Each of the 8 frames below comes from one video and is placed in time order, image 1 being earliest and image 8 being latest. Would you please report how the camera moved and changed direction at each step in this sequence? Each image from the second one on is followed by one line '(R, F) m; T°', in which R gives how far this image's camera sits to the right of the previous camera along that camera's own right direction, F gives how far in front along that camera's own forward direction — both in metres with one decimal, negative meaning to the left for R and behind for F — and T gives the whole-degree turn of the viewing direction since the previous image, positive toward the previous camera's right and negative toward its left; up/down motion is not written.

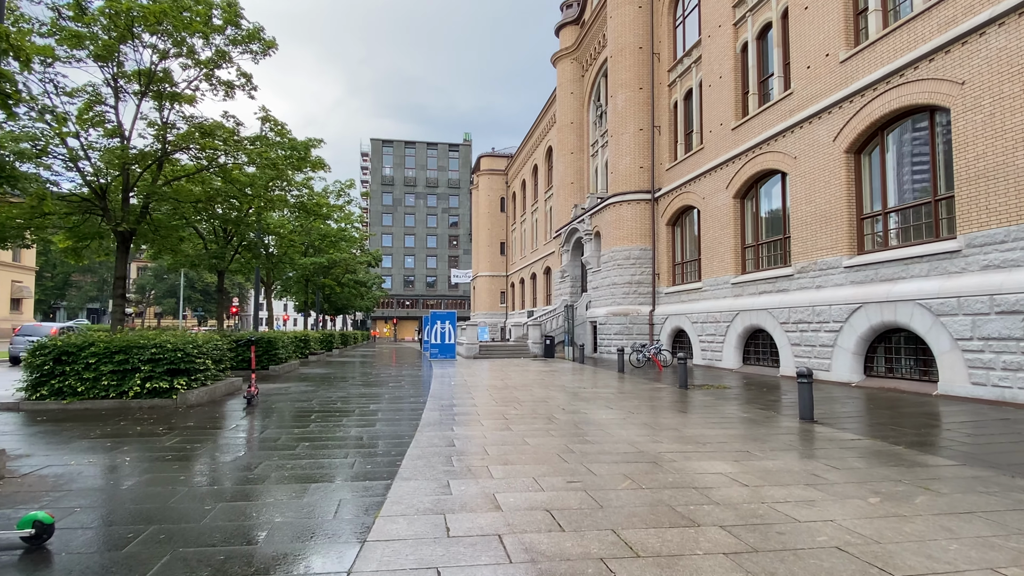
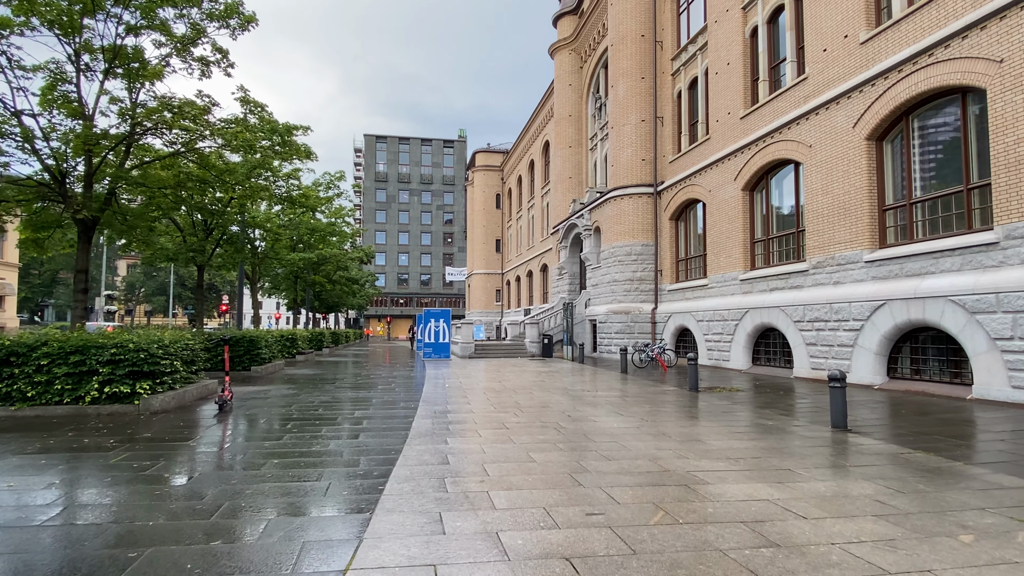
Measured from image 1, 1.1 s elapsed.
(-0.1, +0.9) m; +1°
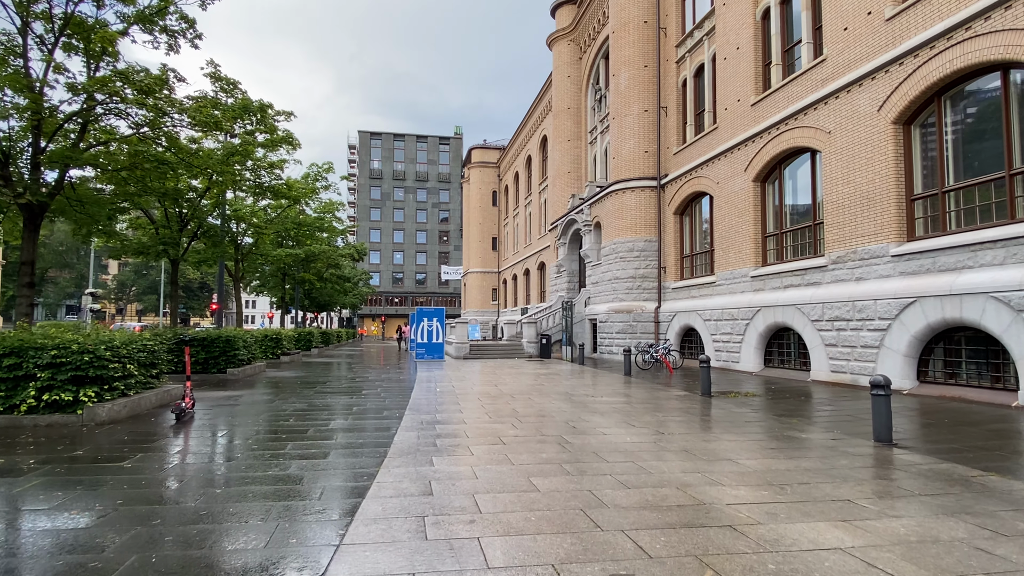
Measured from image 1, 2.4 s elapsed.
(0.0, +1.0) m; 0°
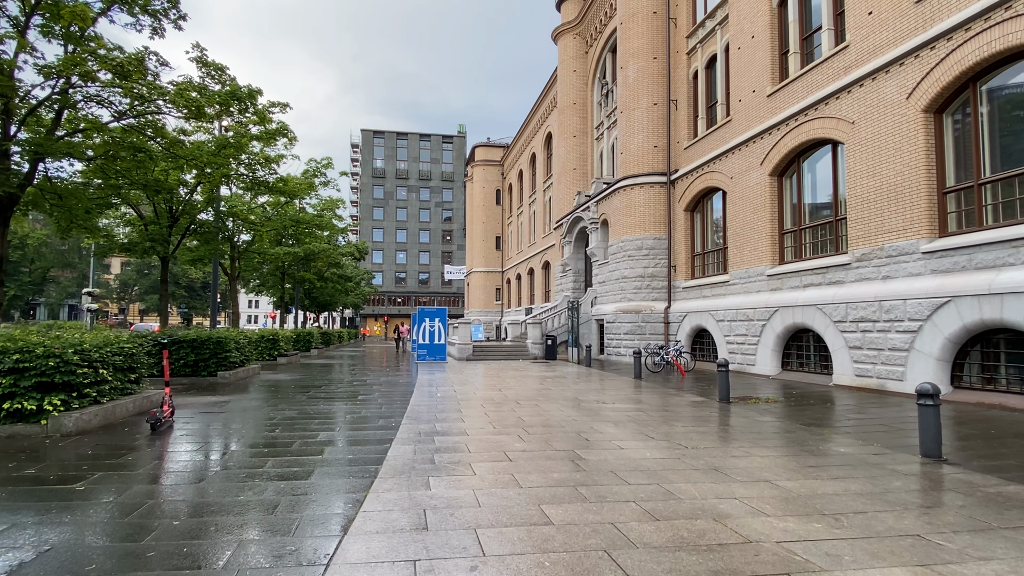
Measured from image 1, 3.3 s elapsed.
(0.0, +0.7) m; 0°
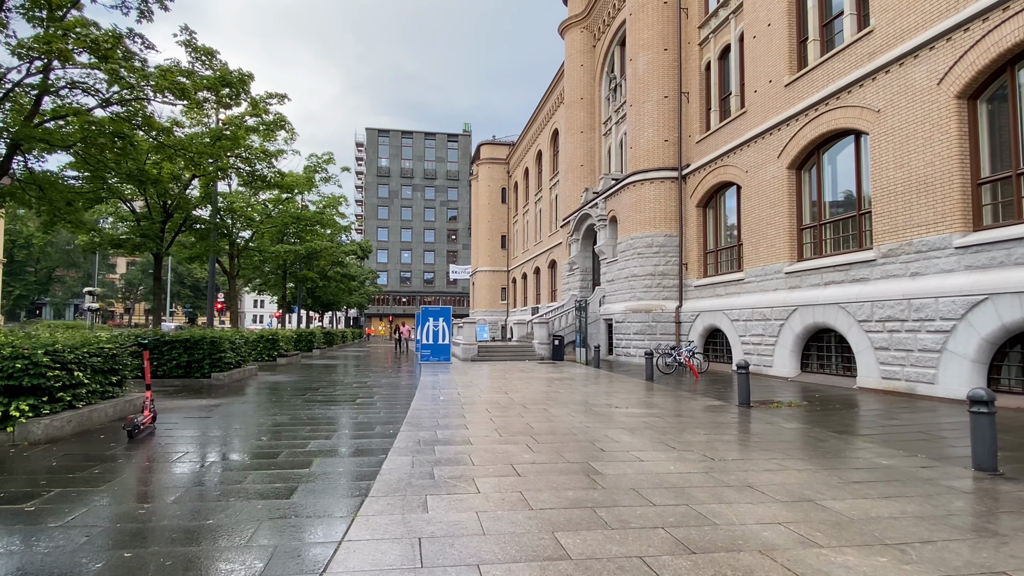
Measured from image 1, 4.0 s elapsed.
(0.0, +0.6) m; -1°
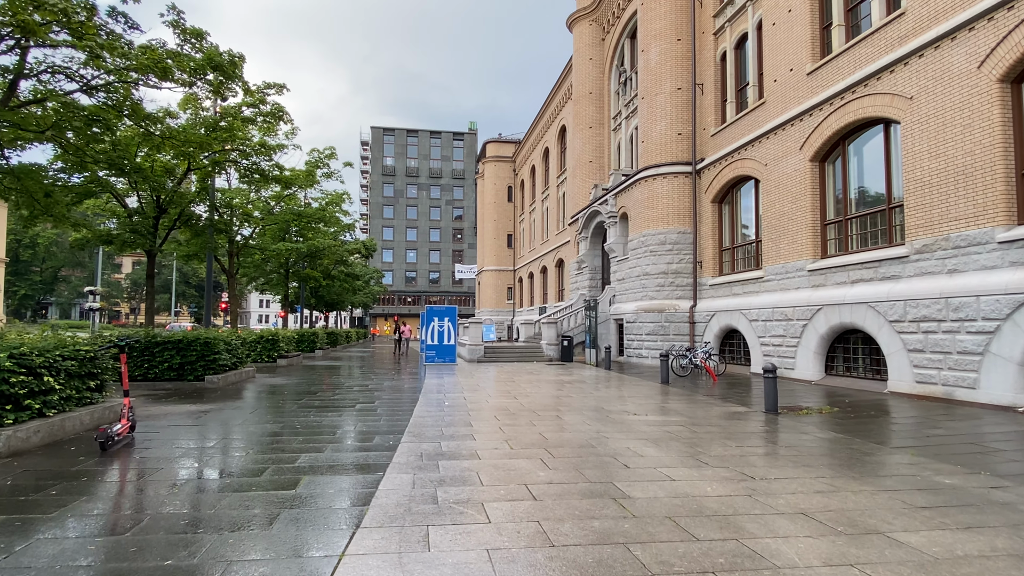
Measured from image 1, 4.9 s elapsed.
(-0.1, +0.6) m; -1°
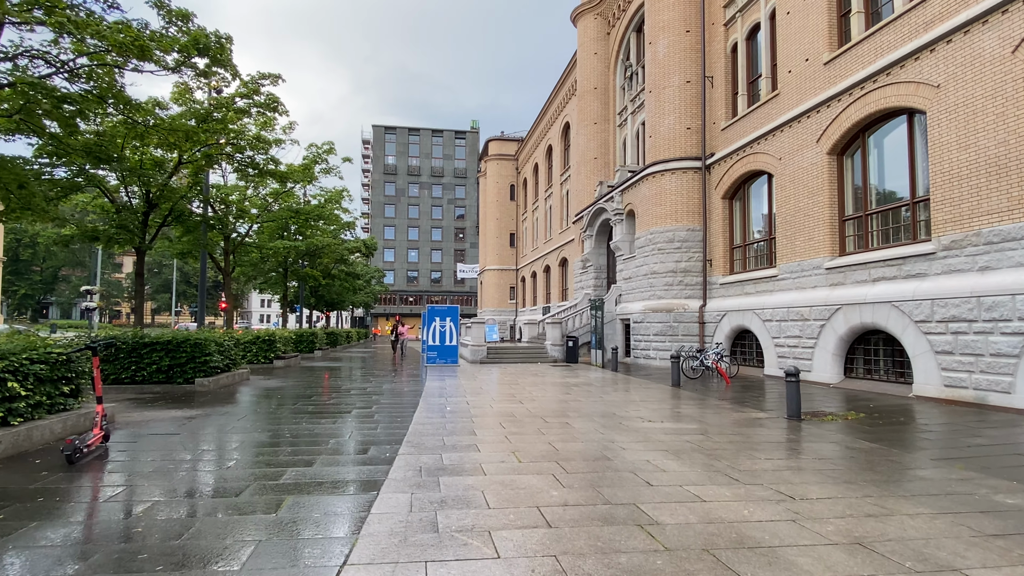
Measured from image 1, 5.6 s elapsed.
(-0.1, +0.6) m; 0°
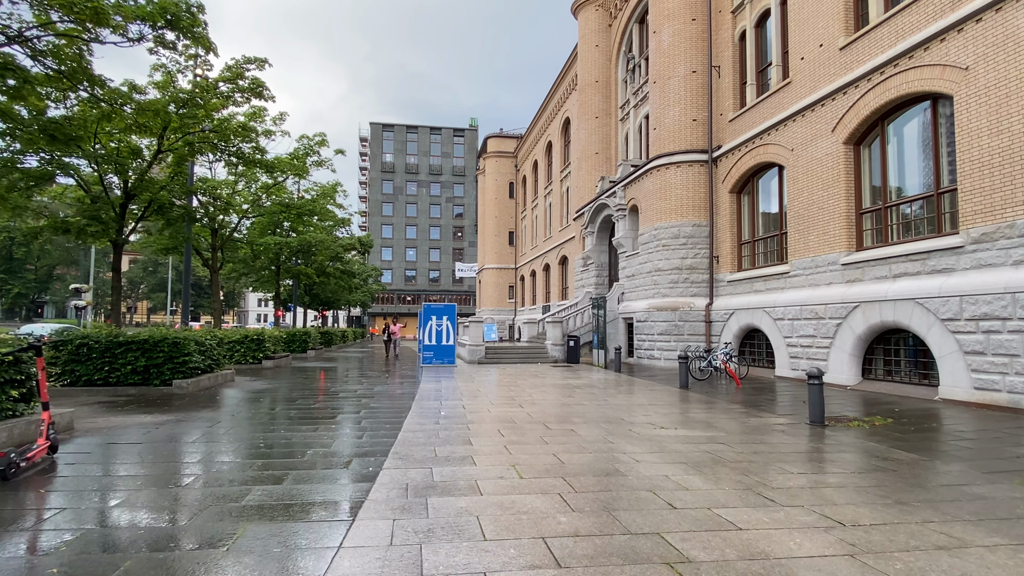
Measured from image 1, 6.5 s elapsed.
(0.0, +0.7) m; 0°
